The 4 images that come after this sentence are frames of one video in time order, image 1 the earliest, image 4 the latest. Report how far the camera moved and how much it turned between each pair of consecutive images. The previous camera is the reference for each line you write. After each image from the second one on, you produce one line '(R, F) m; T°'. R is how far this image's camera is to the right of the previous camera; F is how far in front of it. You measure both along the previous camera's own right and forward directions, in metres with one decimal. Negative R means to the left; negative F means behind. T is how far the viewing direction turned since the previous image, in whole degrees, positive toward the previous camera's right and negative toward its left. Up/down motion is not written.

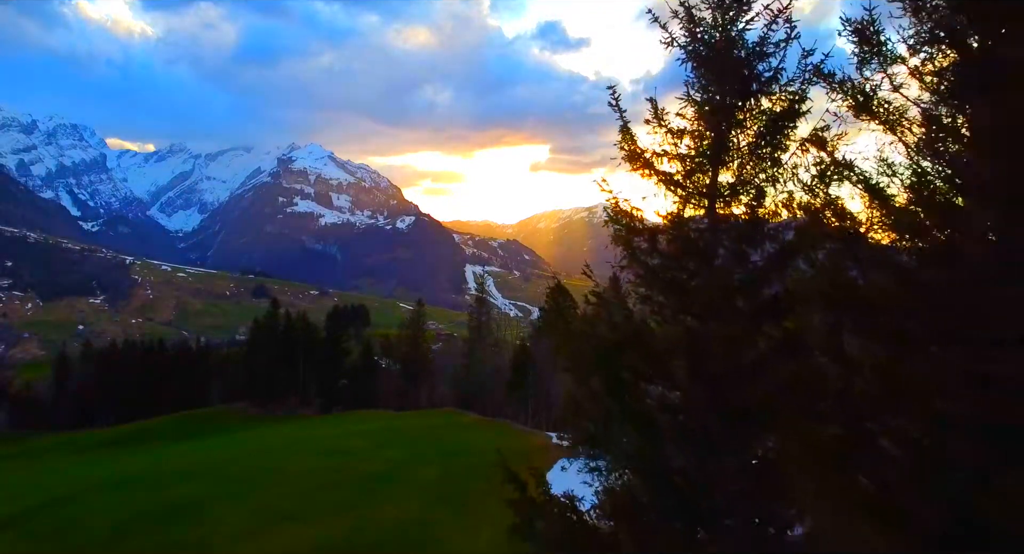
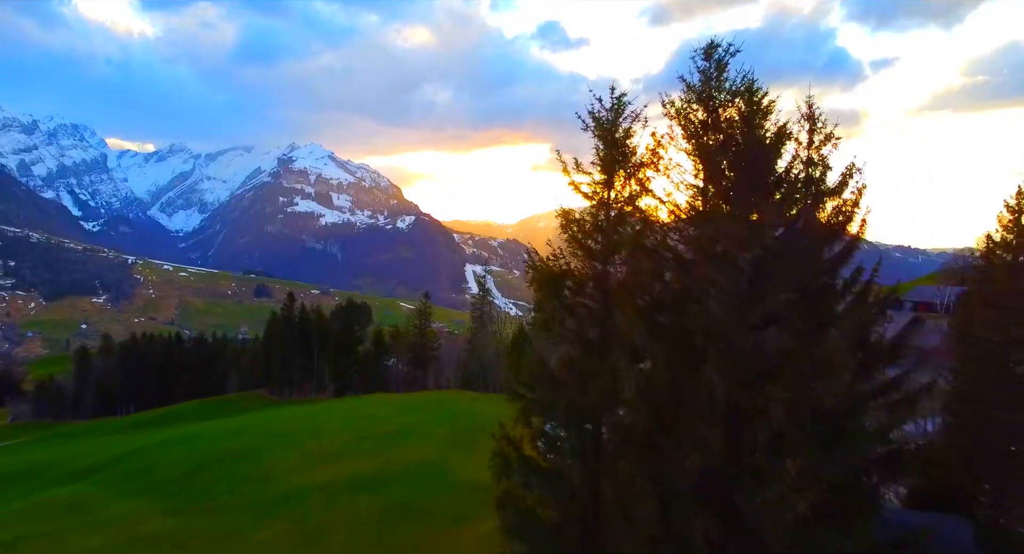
(+0.1, -6.3) m; 0°
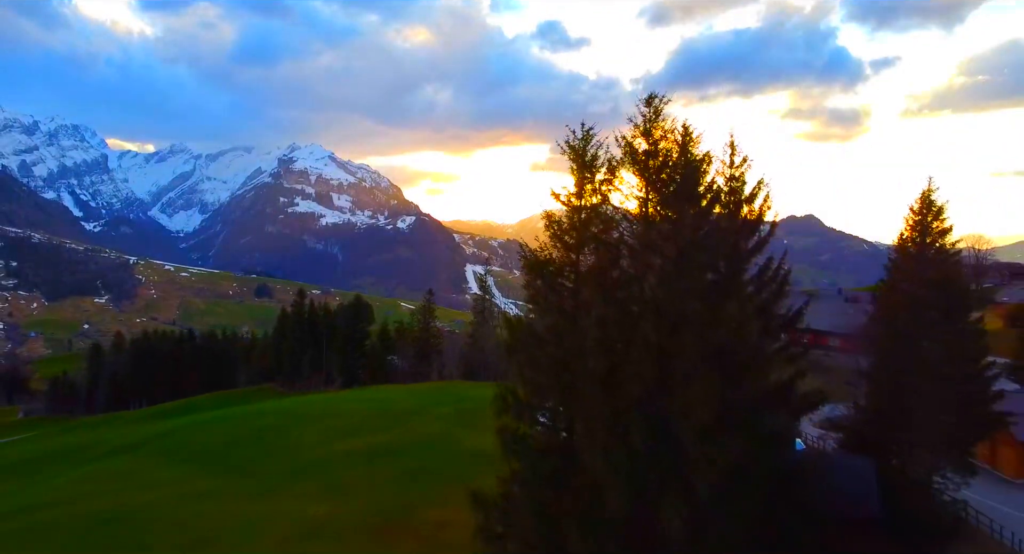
(+0.1, -4.2) m; 0°
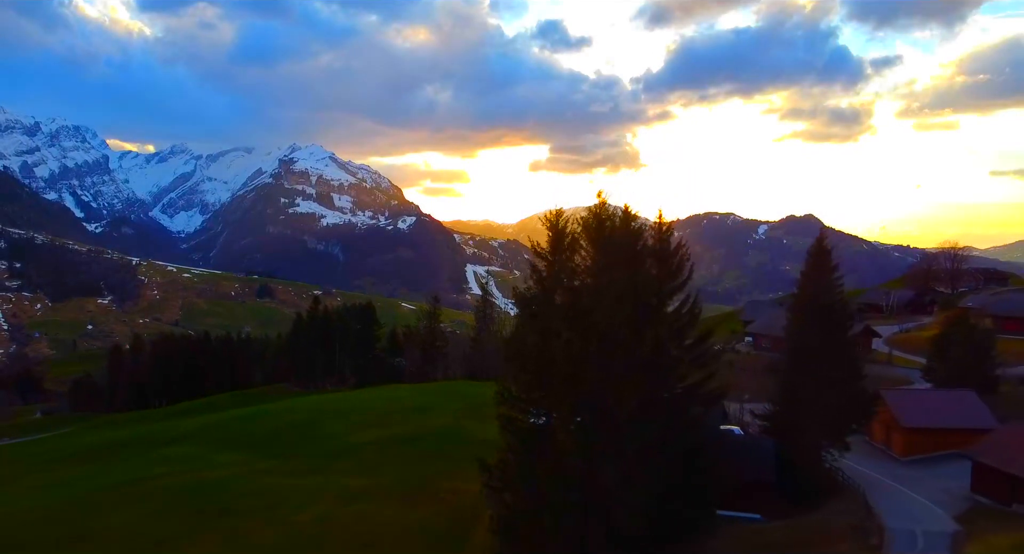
(+0.2, -7.3) m; 0°
